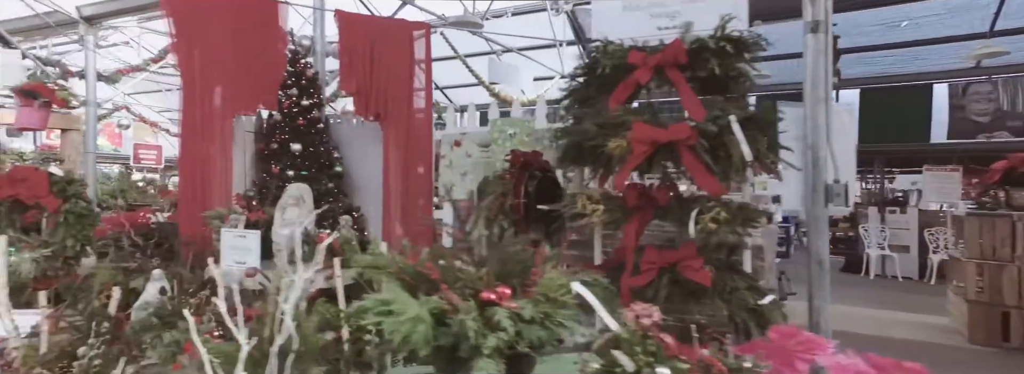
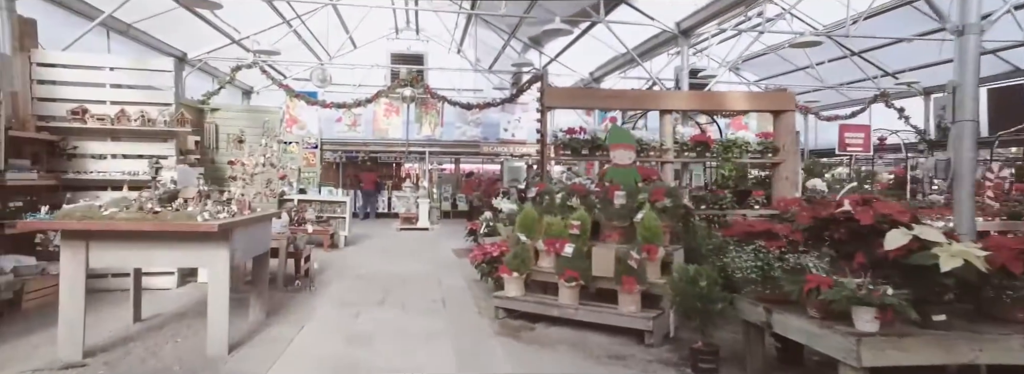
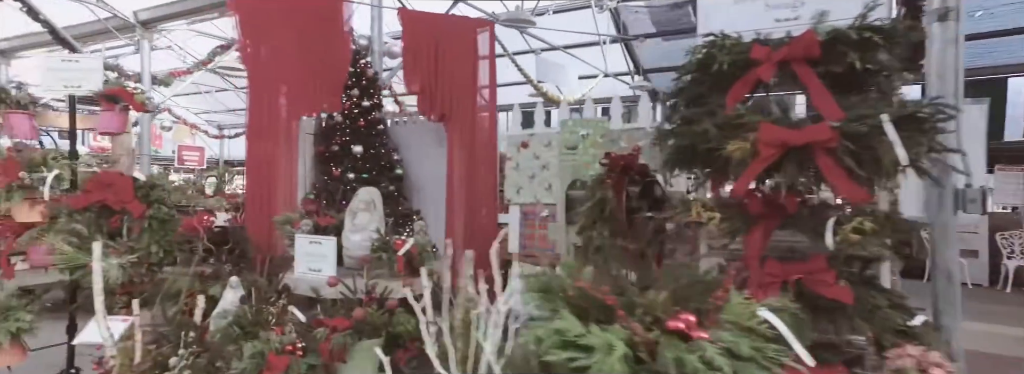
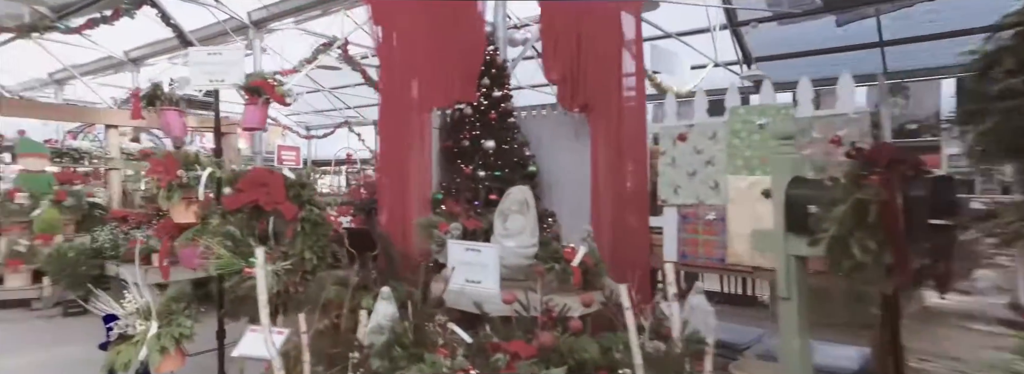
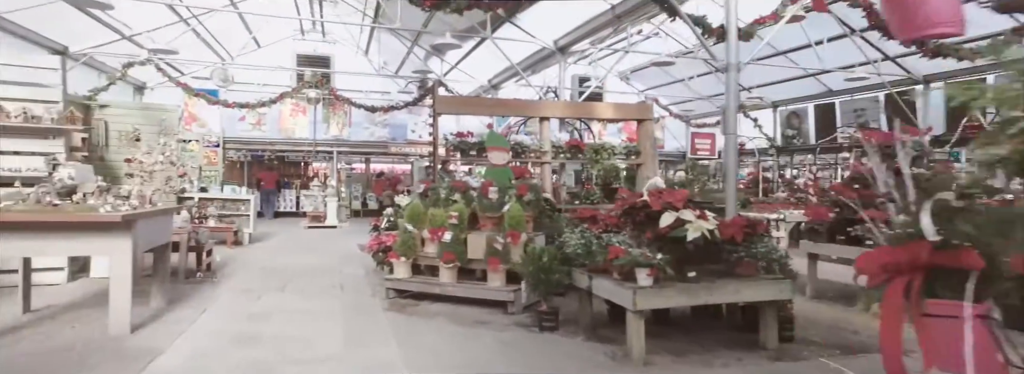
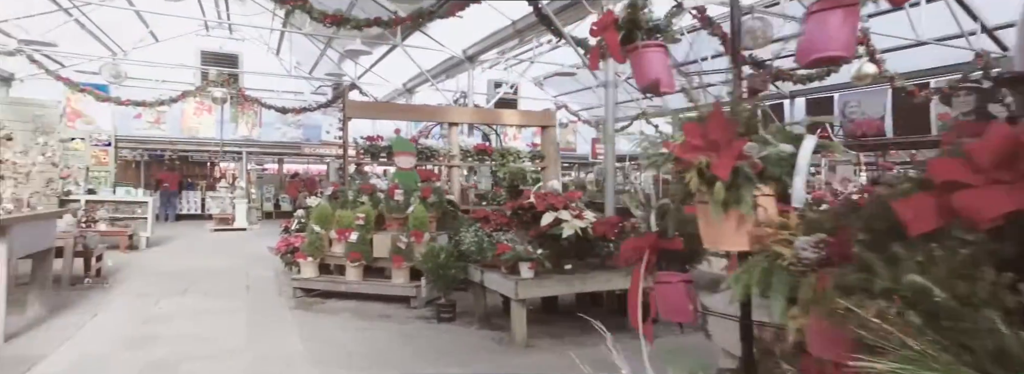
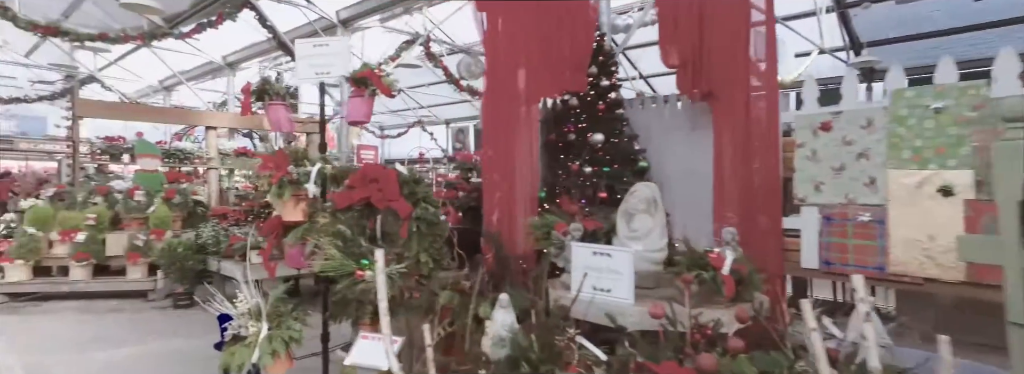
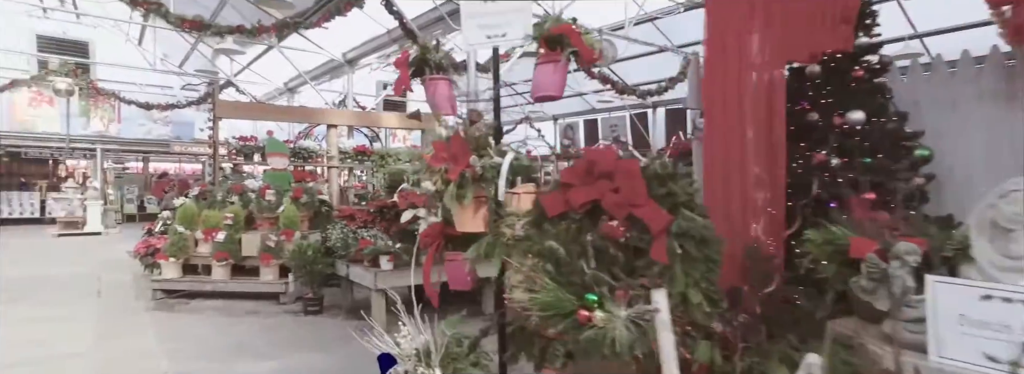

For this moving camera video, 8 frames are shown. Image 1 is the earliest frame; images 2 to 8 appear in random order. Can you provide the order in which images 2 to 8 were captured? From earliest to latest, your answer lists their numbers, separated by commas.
3, 4, 7, 8, 6, 5, 2
